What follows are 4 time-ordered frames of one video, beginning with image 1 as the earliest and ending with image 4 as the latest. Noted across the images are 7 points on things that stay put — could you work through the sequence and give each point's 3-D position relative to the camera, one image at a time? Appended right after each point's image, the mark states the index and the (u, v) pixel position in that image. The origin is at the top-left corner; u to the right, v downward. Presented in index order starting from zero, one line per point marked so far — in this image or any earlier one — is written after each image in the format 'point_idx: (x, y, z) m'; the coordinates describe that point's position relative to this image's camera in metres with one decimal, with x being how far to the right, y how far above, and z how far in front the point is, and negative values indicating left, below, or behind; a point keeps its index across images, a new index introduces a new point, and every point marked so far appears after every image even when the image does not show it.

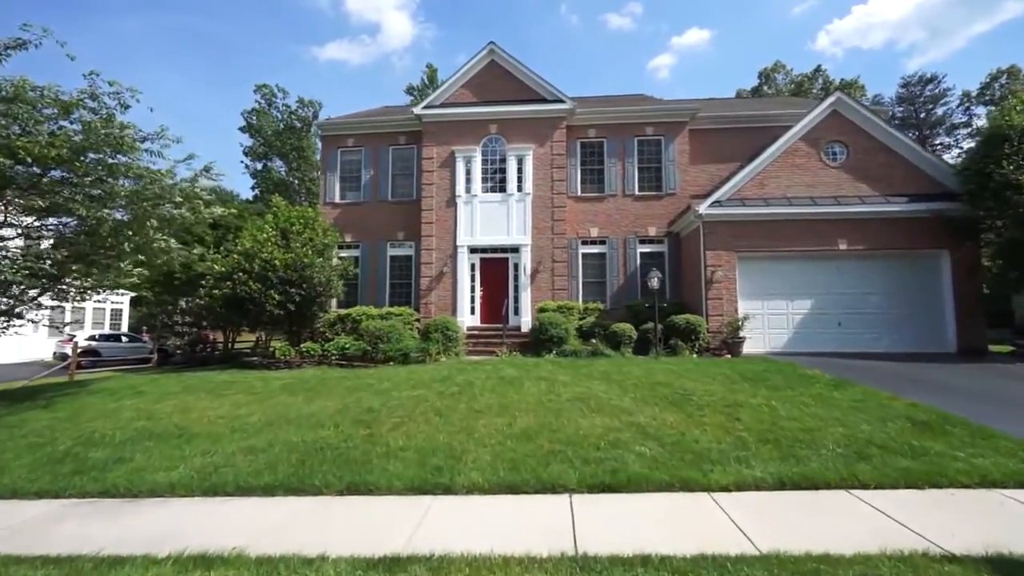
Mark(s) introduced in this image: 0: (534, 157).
0: (+0.8, +5.0, +19.4) m
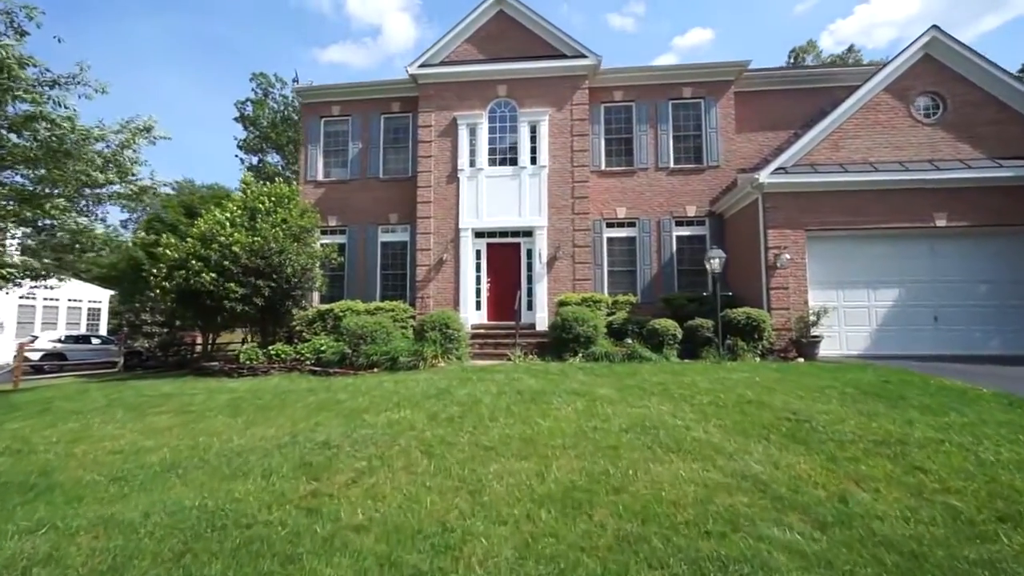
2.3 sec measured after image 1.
0: (+1.2, +5.3, +16.4) m
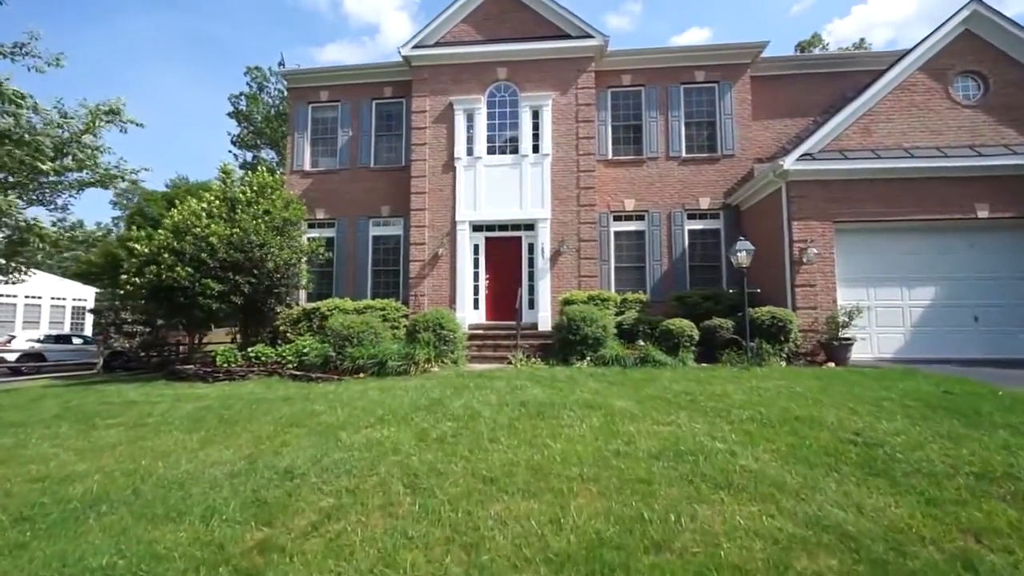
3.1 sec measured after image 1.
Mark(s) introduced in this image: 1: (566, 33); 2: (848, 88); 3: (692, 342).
0: (+1.2, +5.4, +15.3) m
1: (+1.6, +7.8, +15.4) m
2: (+10.6, +6.3, +16.0) m
3: (+4.0, -1.2, +11.3) m
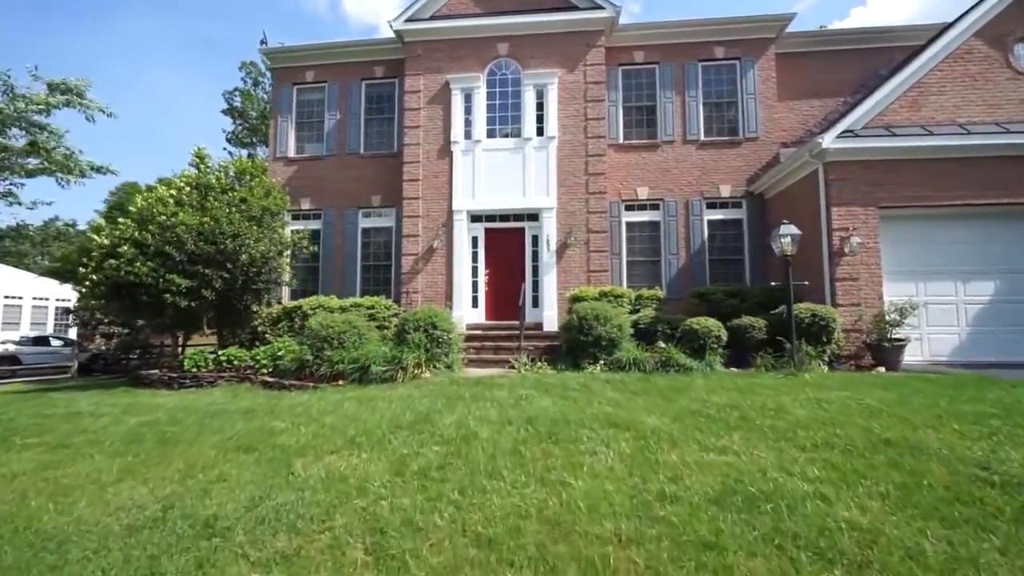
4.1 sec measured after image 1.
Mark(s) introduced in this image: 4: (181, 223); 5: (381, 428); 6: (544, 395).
0: (+1.3, +5.5, +13.9) m
1: (+1.7, +7.9, +14.1) m
2: (+10.7, +6.4, +14.6) m
3: (+4.1, -1.1, +9.9) m
4: (-7.6, +1.5, +11.6) m
5: (-1.5, -1.5, +5.6) m
6: (+0.4, -1.4, +6.8) m
